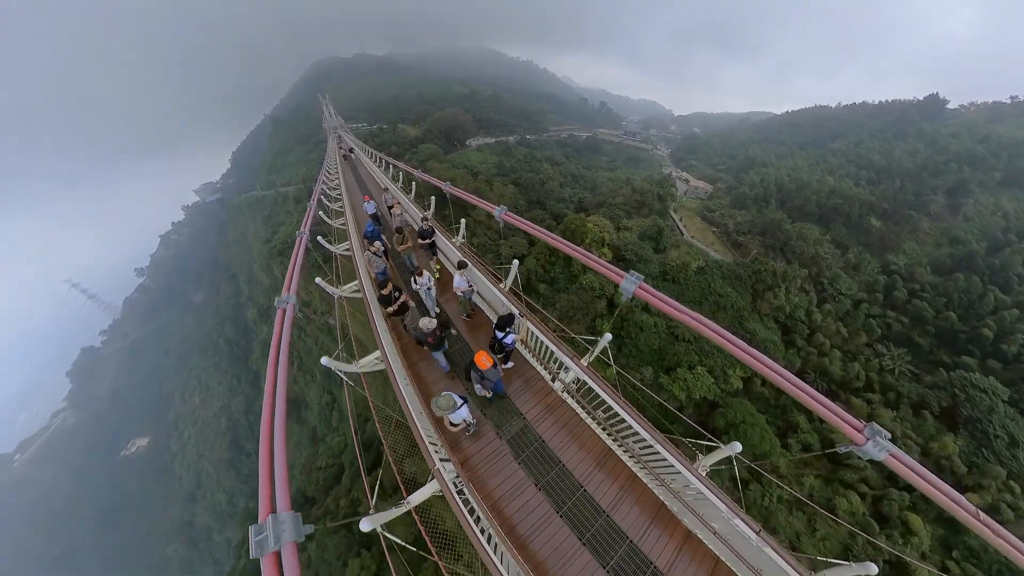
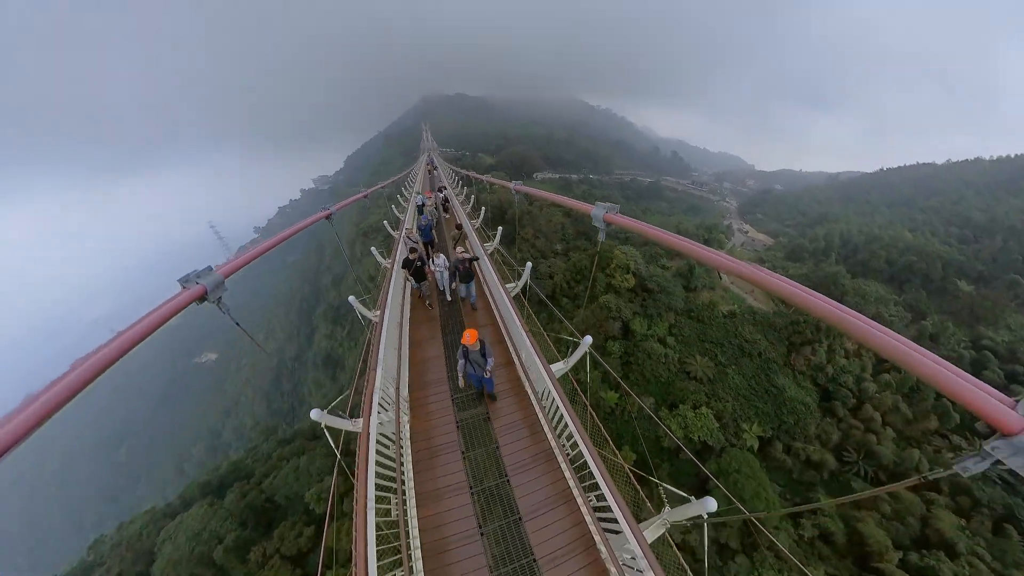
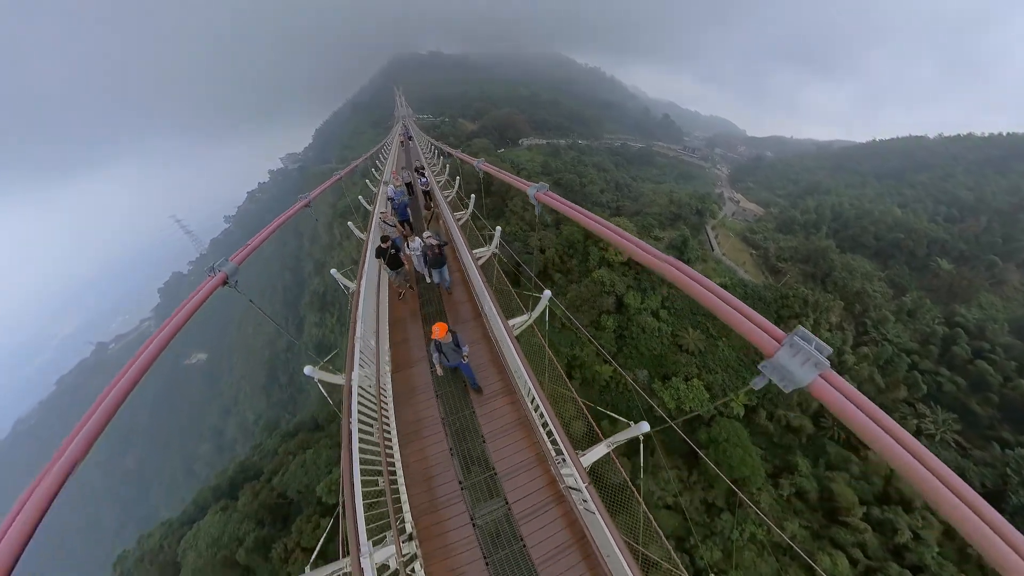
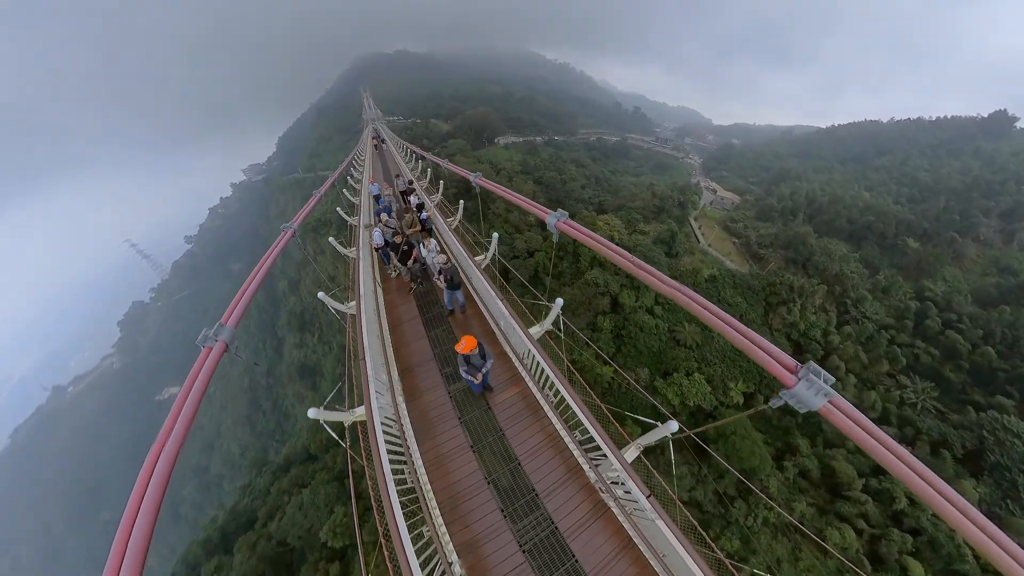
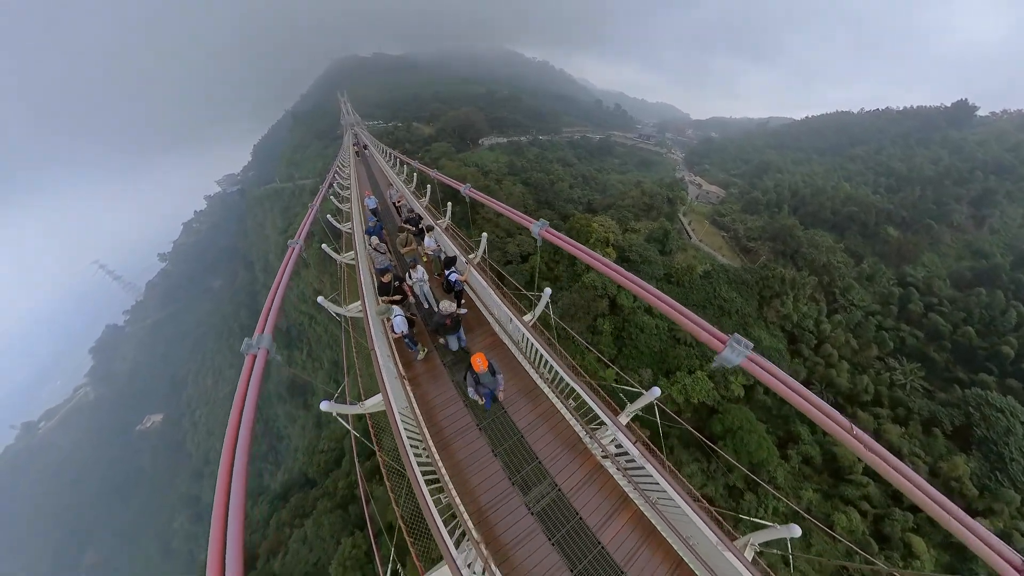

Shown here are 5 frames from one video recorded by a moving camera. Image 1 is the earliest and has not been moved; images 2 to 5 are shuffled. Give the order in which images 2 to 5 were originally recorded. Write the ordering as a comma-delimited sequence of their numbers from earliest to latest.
5, 4, 3, 2
